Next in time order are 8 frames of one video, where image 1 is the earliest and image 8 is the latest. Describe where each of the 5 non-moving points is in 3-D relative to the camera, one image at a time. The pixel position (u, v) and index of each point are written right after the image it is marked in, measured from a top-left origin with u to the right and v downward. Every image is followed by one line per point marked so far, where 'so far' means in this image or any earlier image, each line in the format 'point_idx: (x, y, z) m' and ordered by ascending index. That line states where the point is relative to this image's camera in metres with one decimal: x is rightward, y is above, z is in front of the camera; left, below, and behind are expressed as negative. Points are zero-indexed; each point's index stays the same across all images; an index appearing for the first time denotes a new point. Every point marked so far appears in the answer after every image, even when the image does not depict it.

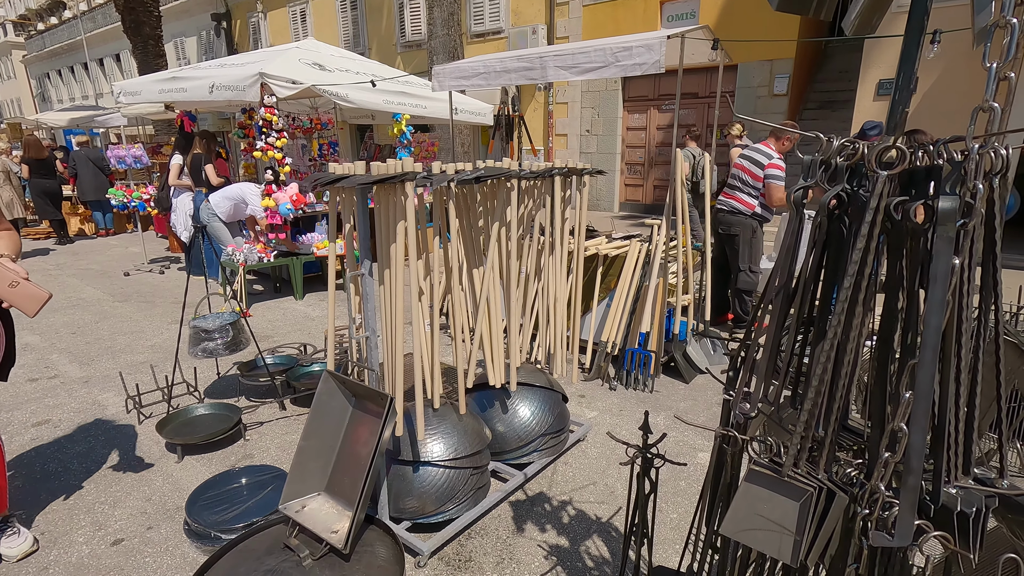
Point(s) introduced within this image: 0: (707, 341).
0: (+1.5, -0.4, +4.2) m
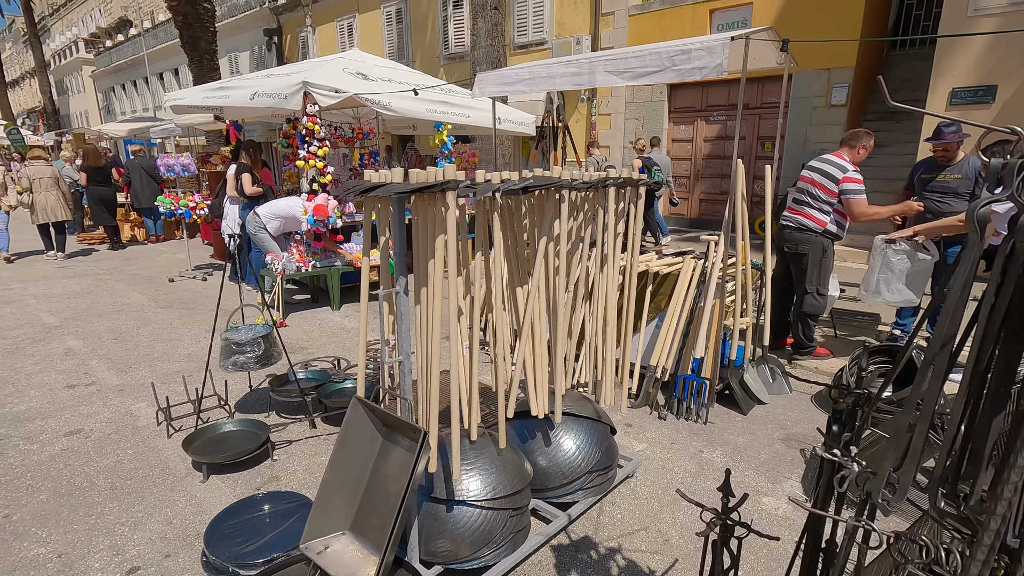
0: (+1.8, -0.6, +3.8) m
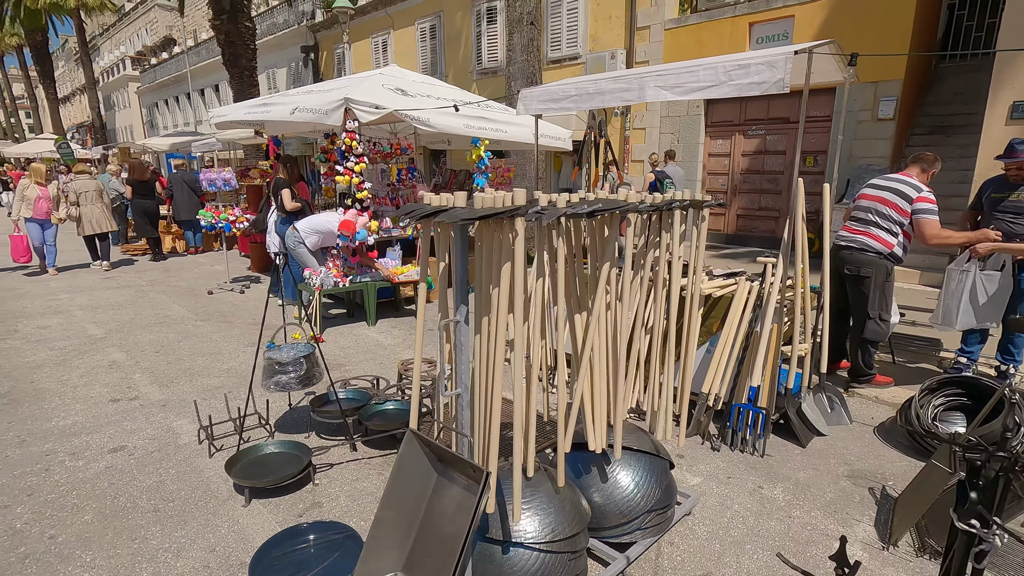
0: (+2.1, -0.7, +3.6) m
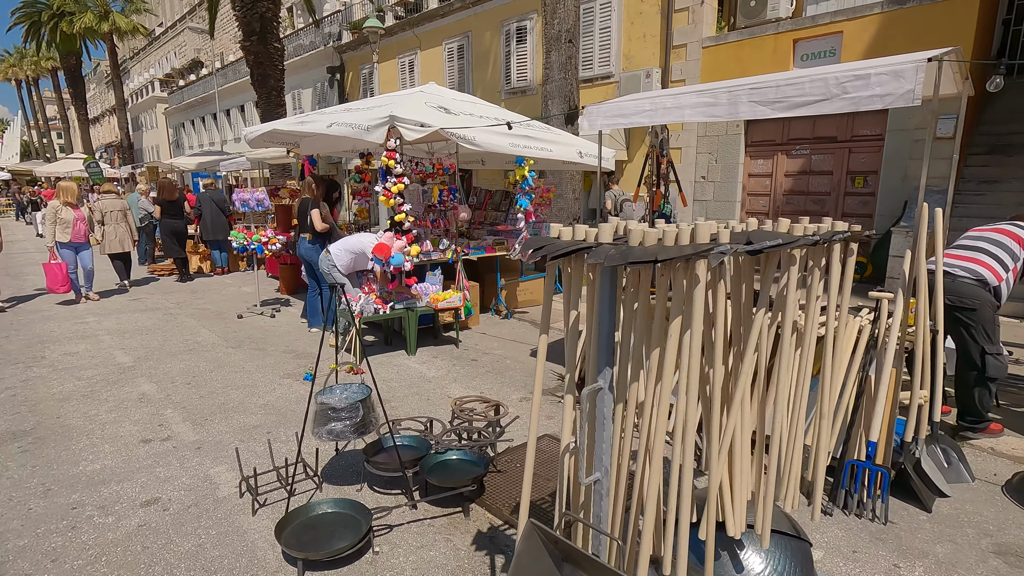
0: (+2.6, -1.0, +3.2) m
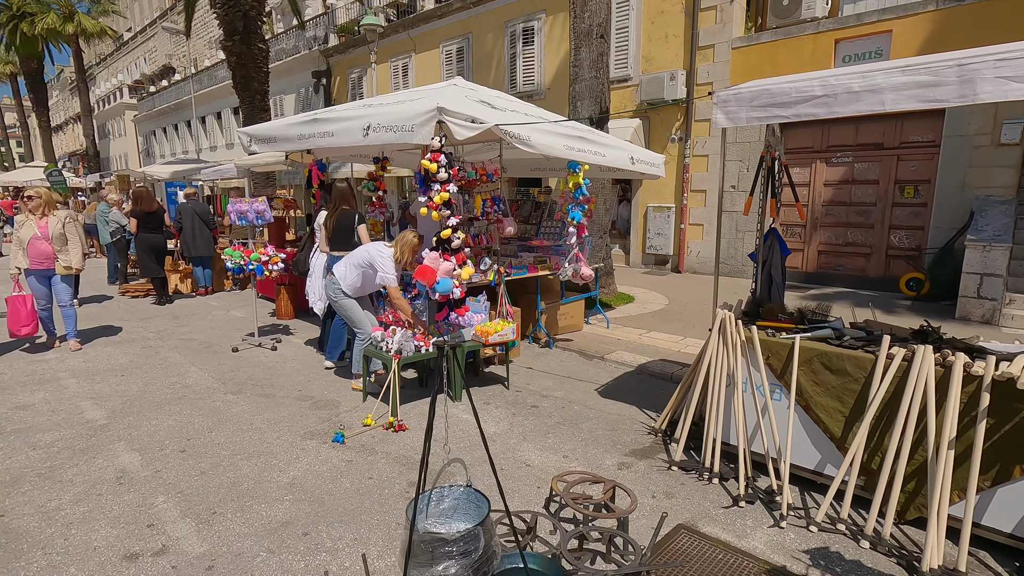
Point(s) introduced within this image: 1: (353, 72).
0: (+3.2, -1.2, +2.3) m
1: (-5.6, +7.6, +18.9) m
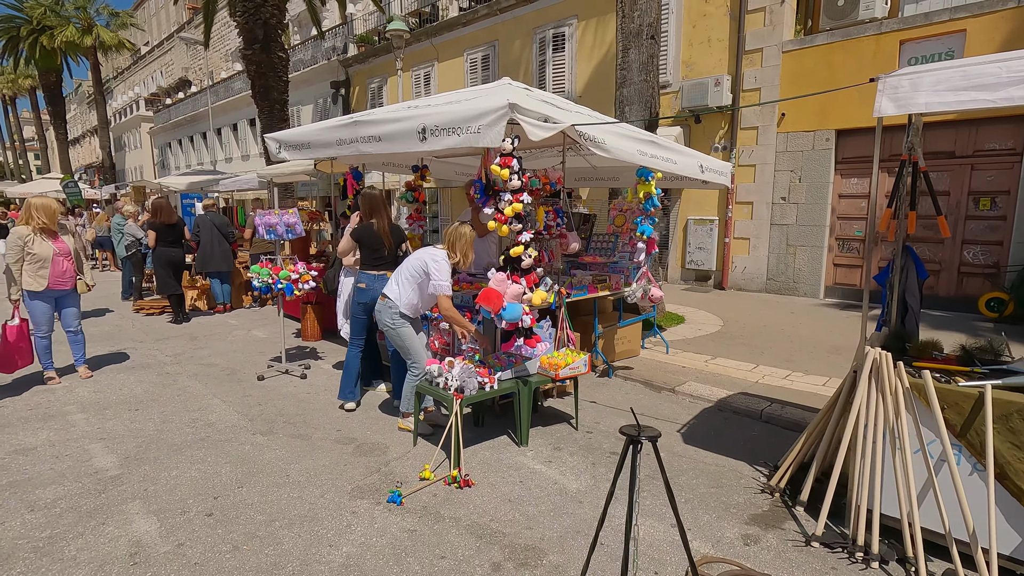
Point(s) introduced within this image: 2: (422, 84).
0: (+3.8, -1.3, +1.6) m
1: (-4.8, +7.1, +18.5) m
2: (-2.8, +6.3, +16.6) m
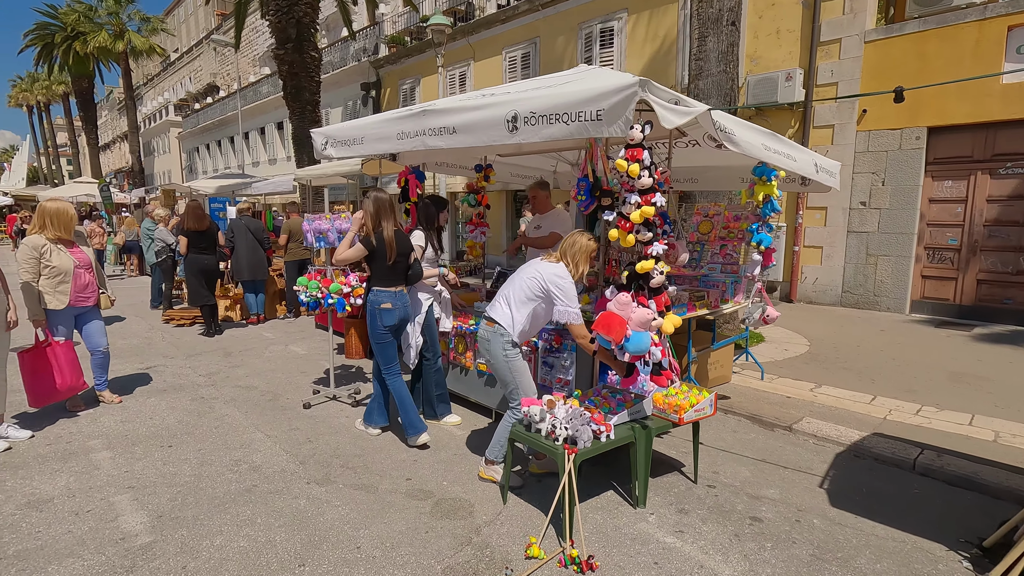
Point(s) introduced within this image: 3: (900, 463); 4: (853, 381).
0: (+4.4, -1.5, +0.7) m
1: (-3.6, +6.9, +17.9) m
2: (-1.6, +6.1, +16.0) m
3: (+2.8, -1.2, +3.8) m
4: (+3.6, -1.0, +5.6) m
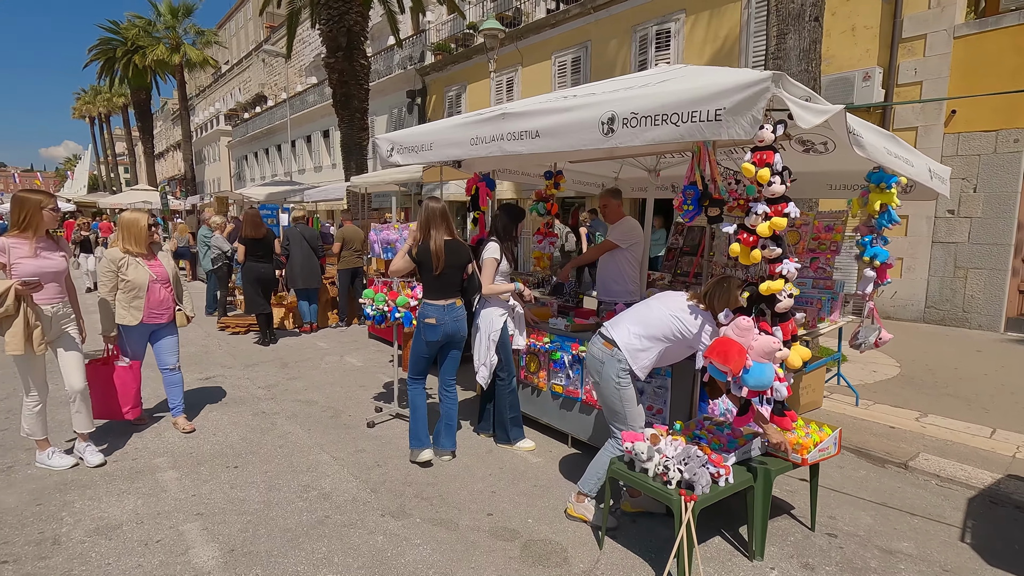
0: (+4.7, -1.6, +0.1) m
1: (-2.0, +6.6, +17.9) m
2: (-0.2, +5.8, +15.8) m
3: (+3.3, -1.4, +3.3) m
4: (+4.2, -1.1, +5.0) m
